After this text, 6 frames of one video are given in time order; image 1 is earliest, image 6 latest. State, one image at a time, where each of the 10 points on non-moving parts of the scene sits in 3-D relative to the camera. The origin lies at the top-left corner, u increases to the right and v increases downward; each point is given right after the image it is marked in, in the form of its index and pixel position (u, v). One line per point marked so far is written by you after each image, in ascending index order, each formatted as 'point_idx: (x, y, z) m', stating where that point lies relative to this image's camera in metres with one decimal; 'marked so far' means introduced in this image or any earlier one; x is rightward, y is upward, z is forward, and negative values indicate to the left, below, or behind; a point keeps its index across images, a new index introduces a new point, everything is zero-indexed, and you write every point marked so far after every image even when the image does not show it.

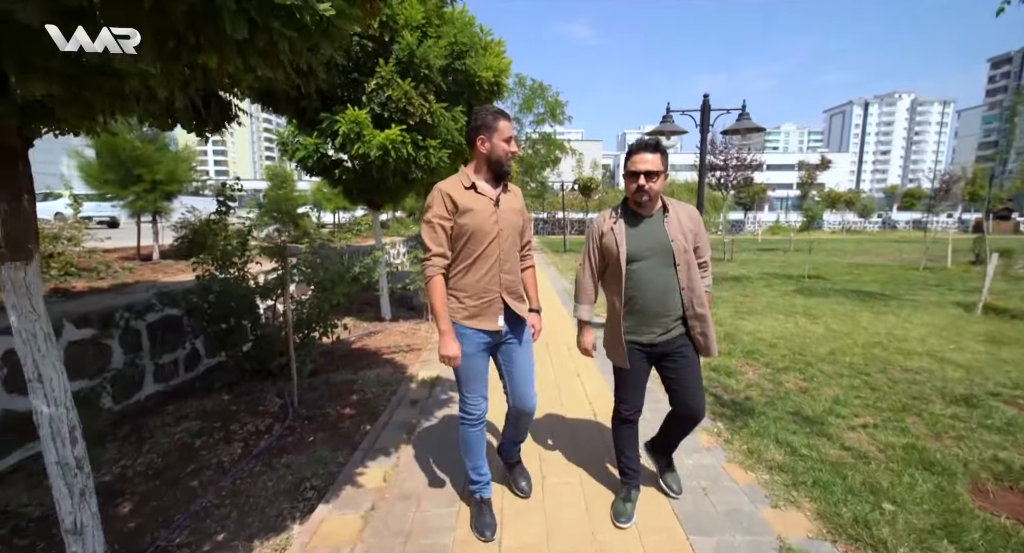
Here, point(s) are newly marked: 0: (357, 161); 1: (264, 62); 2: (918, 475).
0: (-2.0, +1.4, +5.8) m
1: (-0.8, +0.7, +1.5) m
2: (+2.3, -1.1, +2.7) m
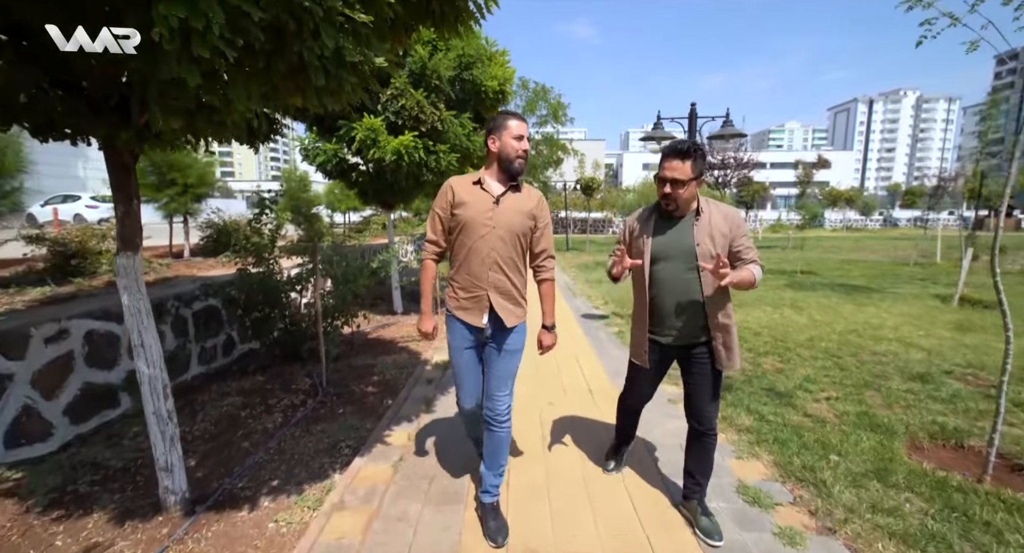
0: (-1.9, +1.5, +6.3) m
1: (-0.8, +0.8, +2.0) m
2: (+2.4, -1.0, +3.1) m
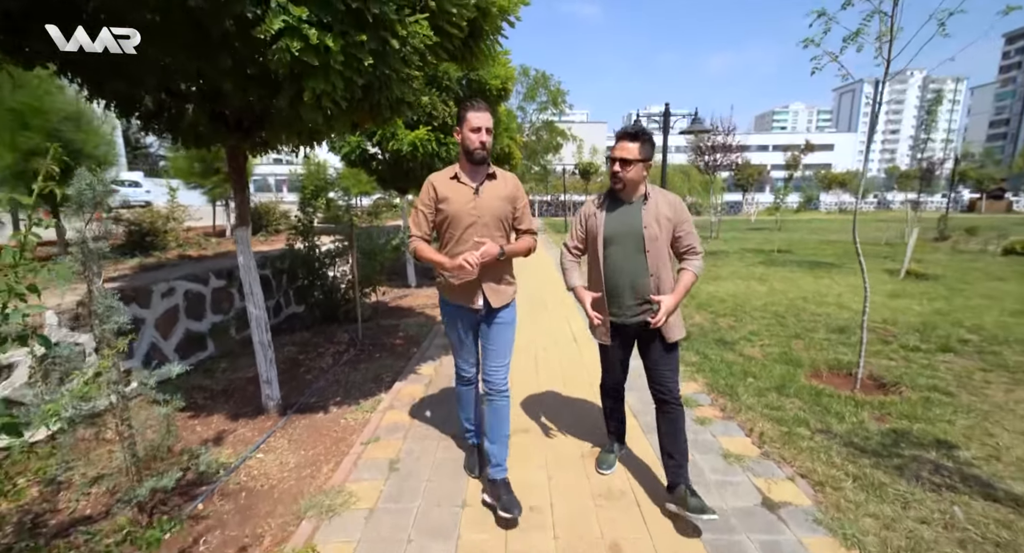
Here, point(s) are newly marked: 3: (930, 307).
0: (-1.9, +1.9, +7.2) m
1: (-0.8, +1.0, +2.9) m
2: (+2.4, -0.8, +4.1) m
3: (+5.2, -0.4, +5.7) m
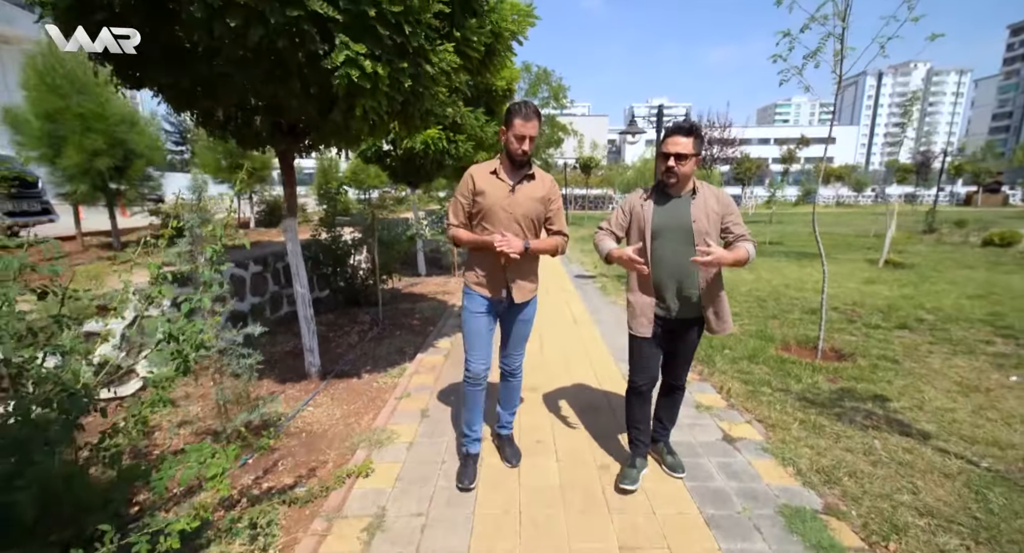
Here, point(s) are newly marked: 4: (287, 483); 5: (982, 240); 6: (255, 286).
0: (-1.8, +2.1, +7.8) m
1: (-0.7, +1.1, +3.5) m
2: (+2.4, -0.6, +4.7) m
3: (+5.2, -0.2, +6.3) m
4: (-1.2, -1.1, +2.6) m
5: (+11.0, +0.9, +10.9) m
6: (-3.0, -0.1, +5.4) m
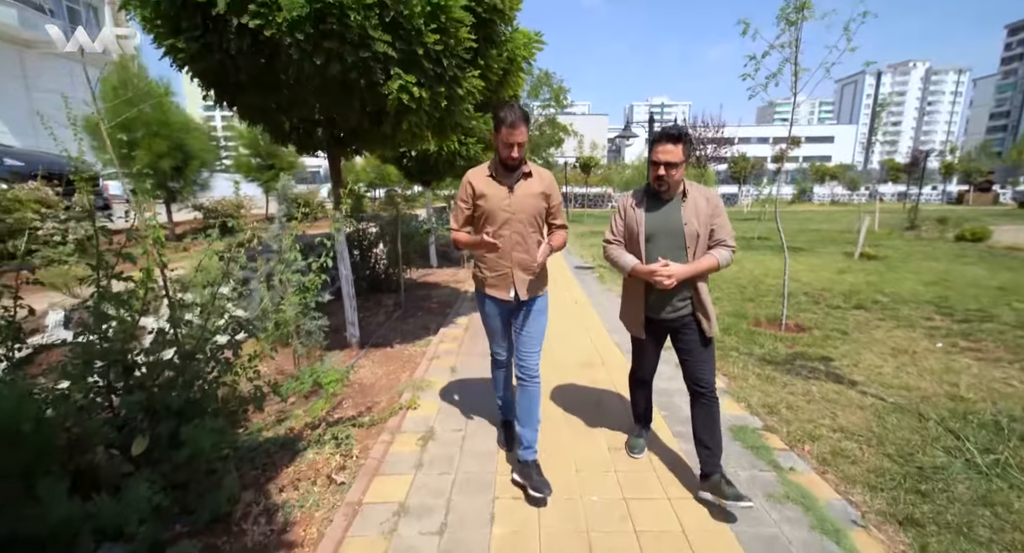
0: (-1.7, +2.2, +8.5) m
1: (-0.6, +1.3, +4.2) m
2: (+2.5, -0.5, +5.4) m
3: (+5.3, 0.0, +7.1) m
4: (-1.1, -1.0, +3.3) m
5: (+11.1, +1.0, +11.7) m
6: (-2.9, +0.1, +6.1) m
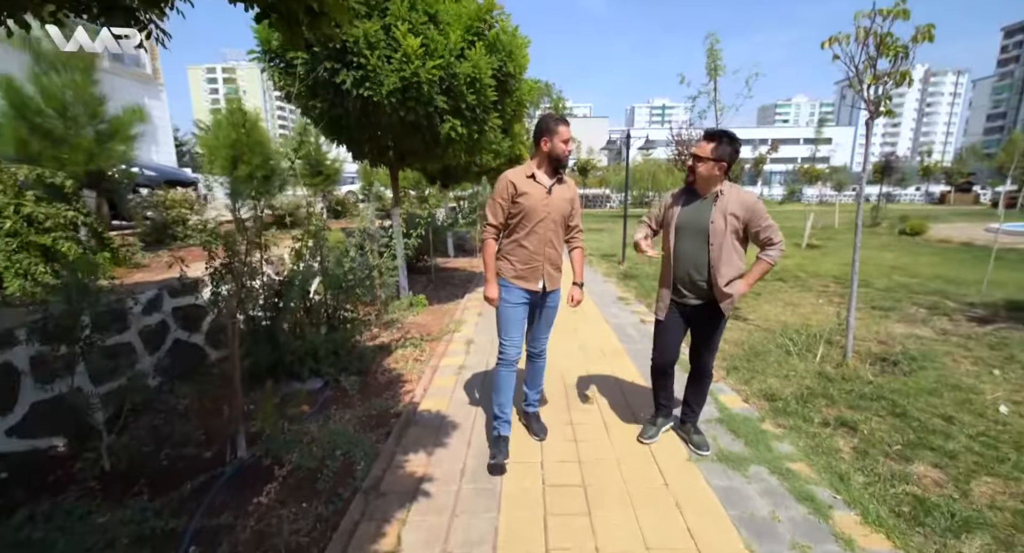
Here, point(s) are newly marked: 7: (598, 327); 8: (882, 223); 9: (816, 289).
0: (-1.6, +2.6, +10.4) m
1: (-0.5, +1.6, +6.1) m
2: (+2.6, -0.2, +7.3) m
3: (+5.5, +0.3, +8.9) m
4: (-1.0, -0.7, +5.2) m
5: (+11.2, +1.3, +13.5) m
6: (-2.8, +0.4, +8.0) m
7: (+1.0, -0.6, +5.4) m
8: (+12.7, +1.8, +15.9) m
9: (+4.5, -0.2, +6.8) m
